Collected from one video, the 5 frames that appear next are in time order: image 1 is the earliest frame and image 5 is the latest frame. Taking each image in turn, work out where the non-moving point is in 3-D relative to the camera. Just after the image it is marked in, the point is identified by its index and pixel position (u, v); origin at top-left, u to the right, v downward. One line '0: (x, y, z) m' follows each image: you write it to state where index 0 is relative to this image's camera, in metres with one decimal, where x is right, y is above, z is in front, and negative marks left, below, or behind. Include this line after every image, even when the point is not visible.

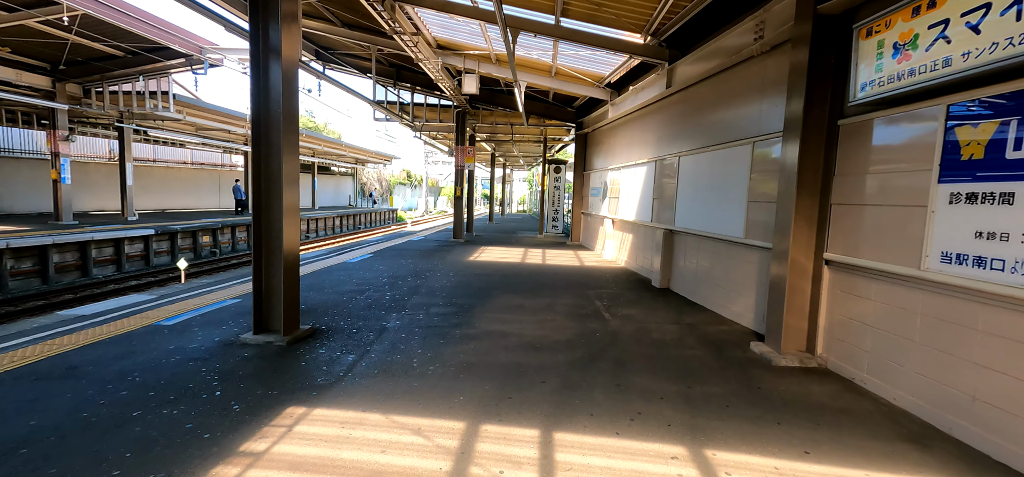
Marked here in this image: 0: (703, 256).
0: (+2.9, -0.3, +6.2) m
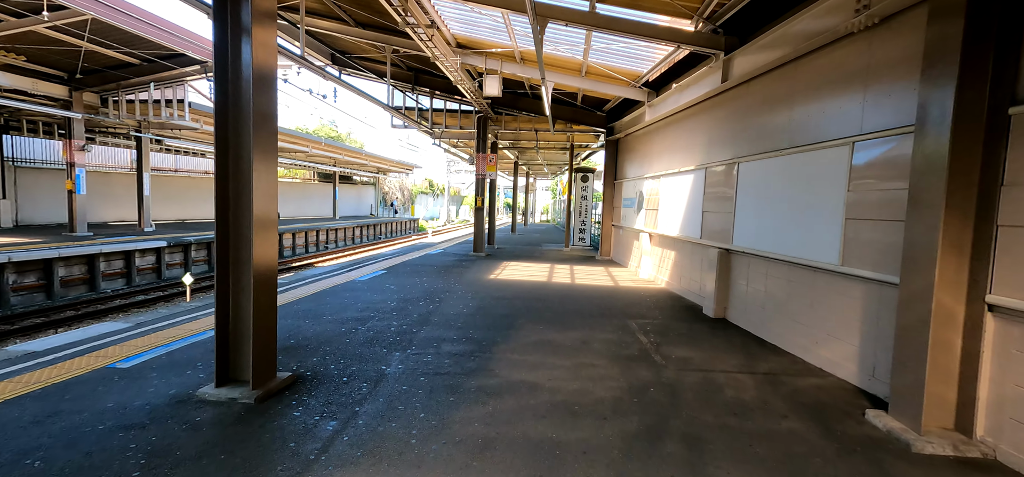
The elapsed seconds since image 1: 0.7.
0: (+3.2, -0.6, +5.1) m
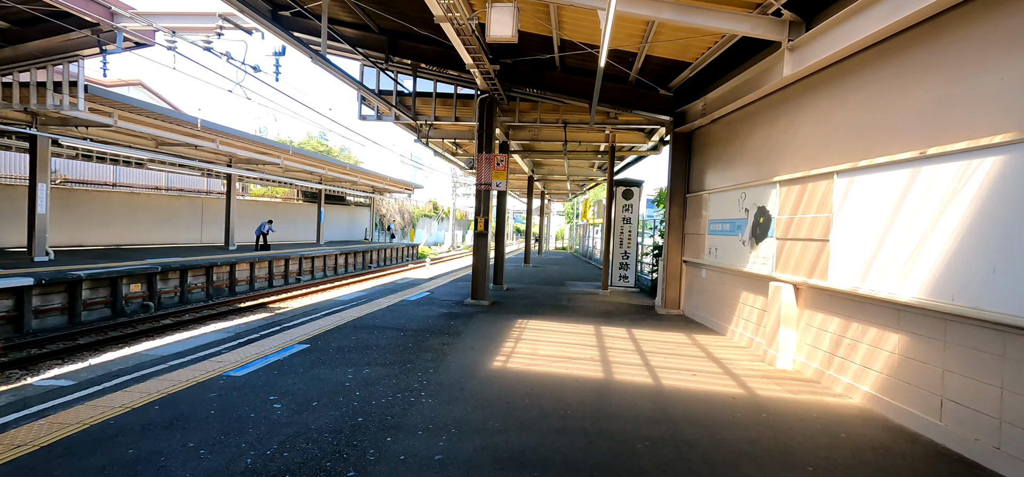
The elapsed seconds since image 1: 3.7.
0: (+3.4, -1.0, +0.6) m
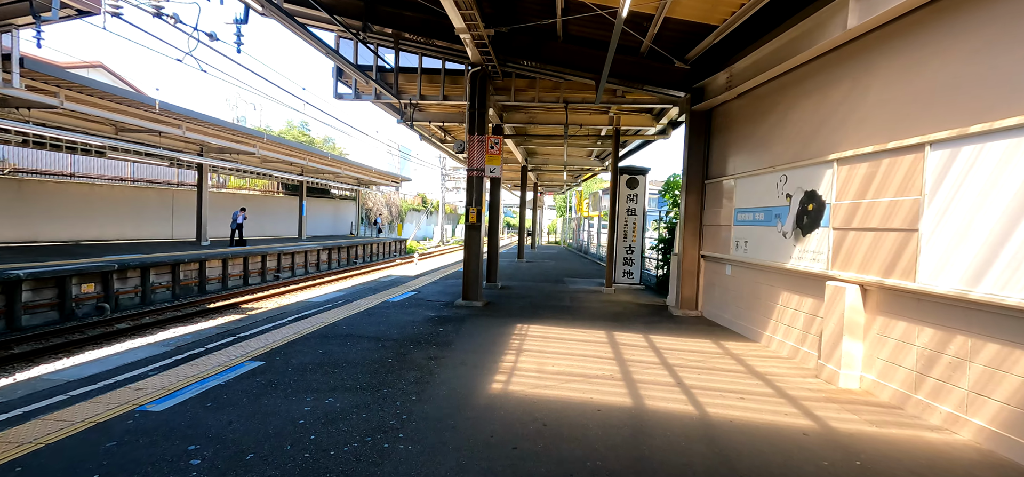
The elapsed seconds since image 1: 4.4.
0: (+3.5, -0.9, -0.3) m
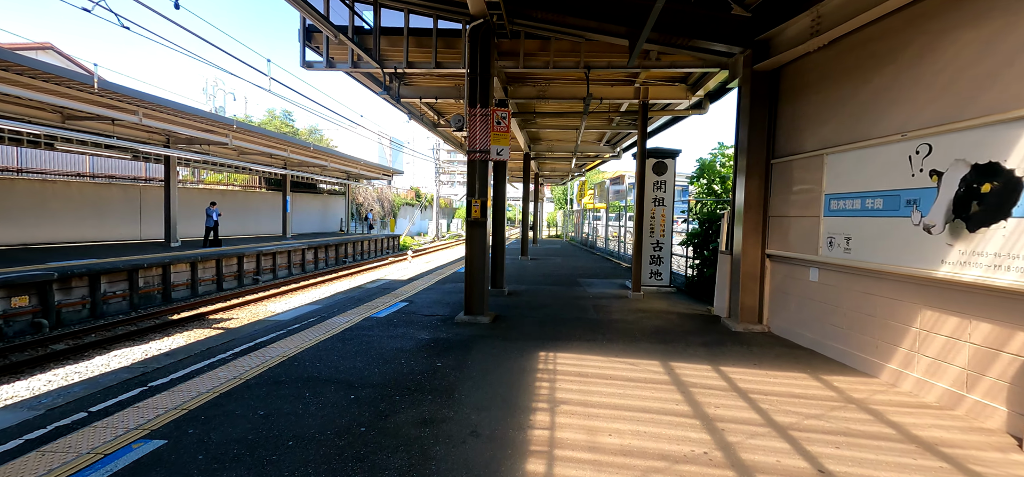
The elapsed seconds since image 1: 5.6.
0: (+3.8, -1.0, -1.8) m
